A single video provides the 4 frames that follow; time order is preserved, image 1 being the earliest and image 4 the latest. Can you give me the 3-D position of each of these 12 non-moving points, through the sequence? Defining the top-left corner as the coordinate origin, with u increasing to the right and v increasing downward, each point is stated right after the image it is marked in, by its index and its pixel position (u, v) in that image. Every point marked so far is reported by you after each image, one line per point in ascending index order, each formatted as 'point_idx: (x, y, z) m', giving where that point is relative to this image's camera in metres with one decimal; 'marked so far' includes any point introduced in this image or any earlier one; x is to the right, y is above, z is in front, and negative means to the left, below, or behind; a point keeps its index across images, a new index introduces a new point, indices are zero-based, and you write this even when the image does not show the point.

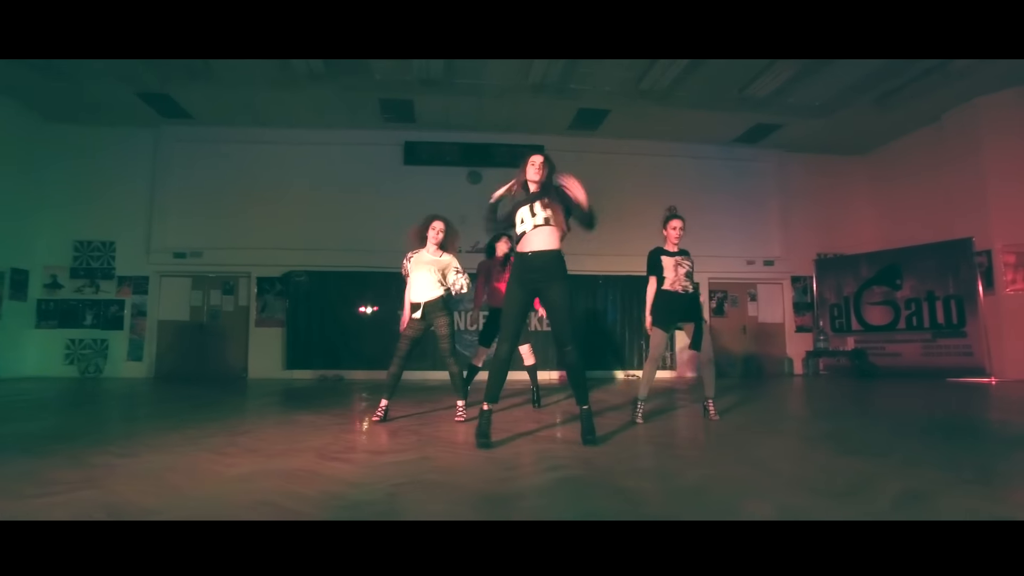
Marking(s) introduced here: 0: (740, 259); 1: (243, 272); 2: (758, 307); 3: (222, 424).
0: (+4.4, +0.5, +10.6) m
1: (-4.6, +0.3, +9.6) m
2: (+4.8, -0.4, +10.7) m
3: (-2.7, -1.3, +5.2) m
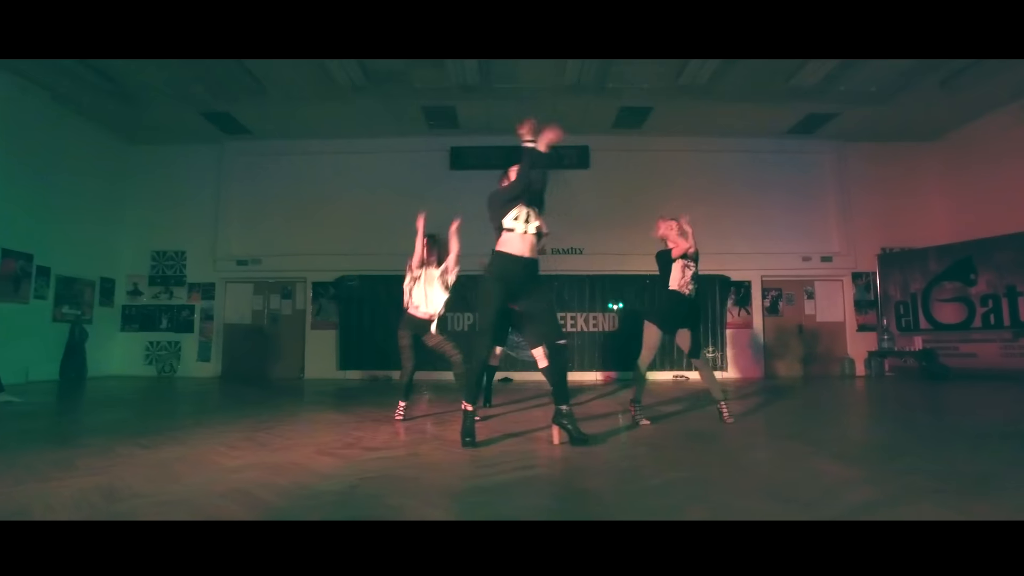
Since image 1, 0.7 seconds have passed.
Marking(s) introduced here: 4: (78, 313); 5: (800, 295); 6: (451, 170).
0: (+5.2, +0.6, +10.1) m
1: (-3.9, +0.2, +10.1) m
2: (+5.6, -0.3, +10.2) m
3: (-2.5, -1.3, +5.6) m
4: (-7.2, -0.4, +9.1) m
5: (+5.3, -0.1, +10.2) m
6: (-1.1, +2.2, +10.2) m
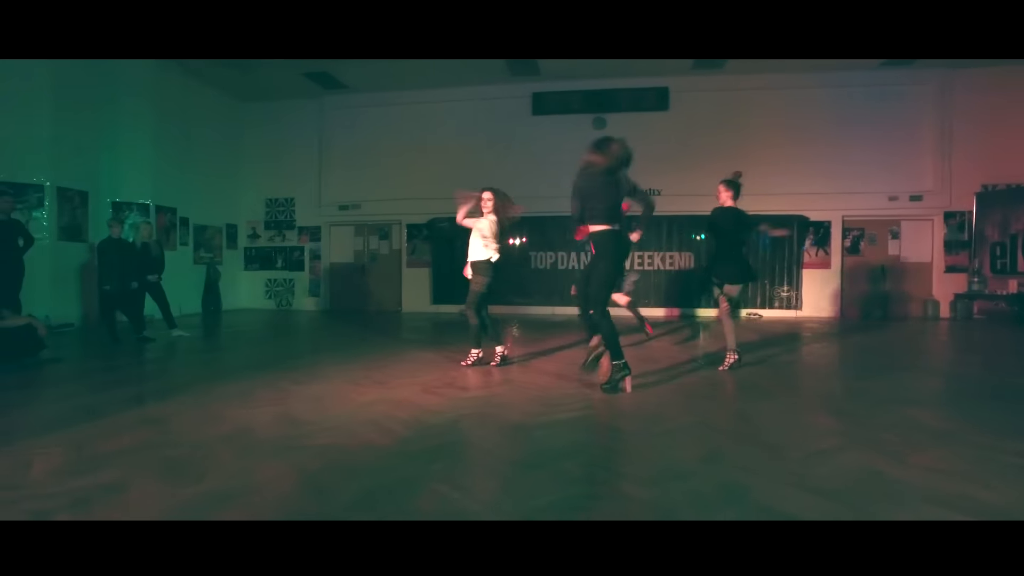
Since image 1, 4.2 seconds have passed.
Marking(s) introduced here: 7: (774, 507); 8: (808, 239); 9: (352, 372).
0: (+6.5, +1.6, +9.8) m
1: (-2.4, +1.3, +11.1) m
2: (+6.9, +0.8, +9.9) m
3: (-1.7, -0.8, +6.7) m
4: (-5.8, +0.6, +10.7) m
5: (+6.7, +0.9, +9.9) m
6: (+0.3, +3.3, +10.5) m
7: (+0.9, -0.8, +1.9) m
8: (+5.3, +0.9, +10.0) m
9: (-1.4, -0.7, +4.7) m
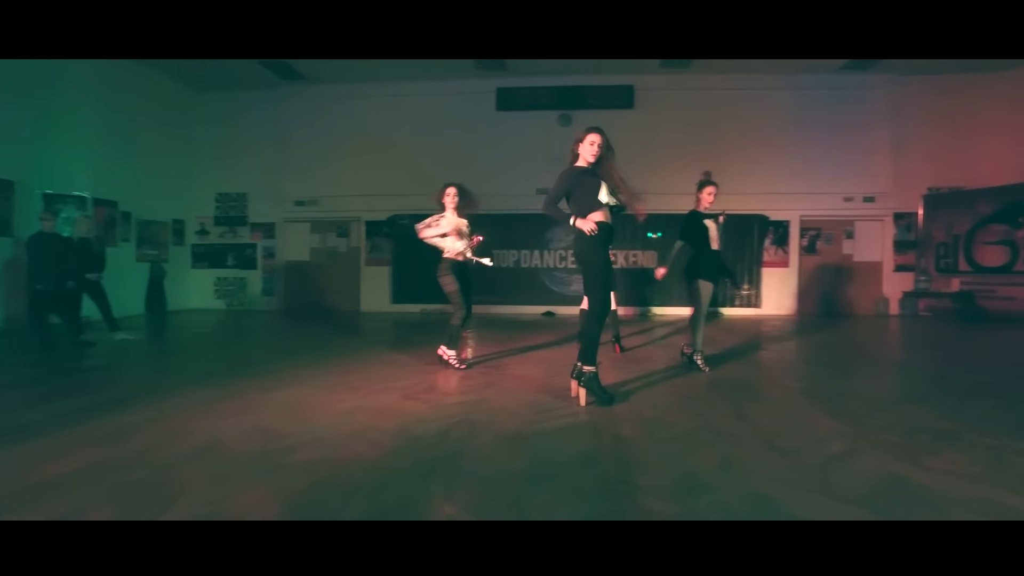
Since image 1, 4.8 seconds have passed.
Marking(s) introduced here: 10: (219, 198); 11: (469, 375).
0: (+5.9, +1.7, +10.1) m
1: (-3.1, +1.4, +10.7) m
2: (+6.3, +0.8, +10.2) m
3: (-2.0, -0.8, +6.4) m
4: (-6.5, +0.6, +10.0) m
5: (+6.1, +1.0, +10.3) m
6: (-0.4, +3.3, +10.3) m
7: (+1.0, -0.8, +1.8) m
8: (+4.7, +0.9, +10.2) m
9: (-1.5, -0.7, +4.4) m
10: (-5.8, +1.8, +11.0) m
11: (-0.4, -0.7, +4.2) m
